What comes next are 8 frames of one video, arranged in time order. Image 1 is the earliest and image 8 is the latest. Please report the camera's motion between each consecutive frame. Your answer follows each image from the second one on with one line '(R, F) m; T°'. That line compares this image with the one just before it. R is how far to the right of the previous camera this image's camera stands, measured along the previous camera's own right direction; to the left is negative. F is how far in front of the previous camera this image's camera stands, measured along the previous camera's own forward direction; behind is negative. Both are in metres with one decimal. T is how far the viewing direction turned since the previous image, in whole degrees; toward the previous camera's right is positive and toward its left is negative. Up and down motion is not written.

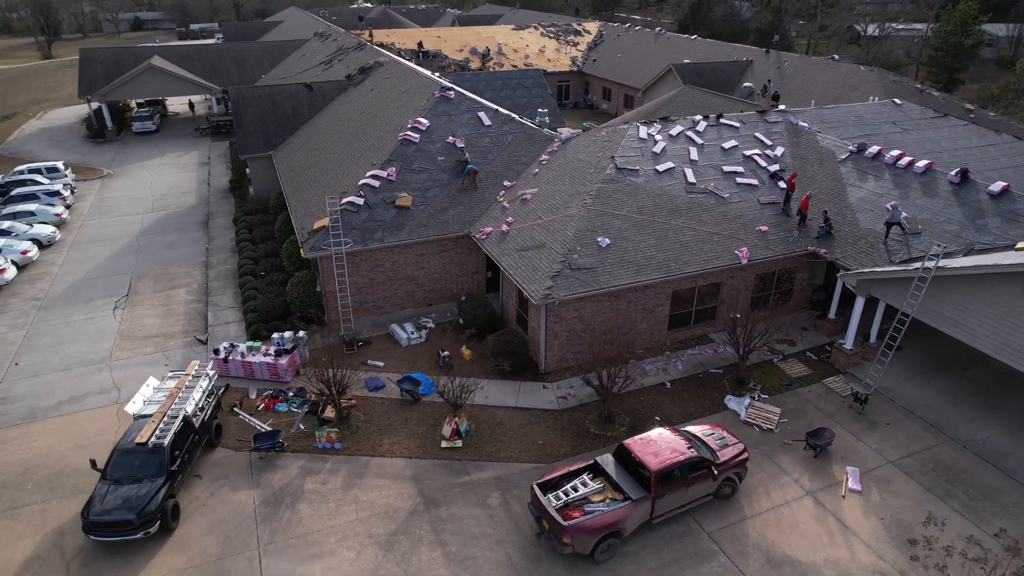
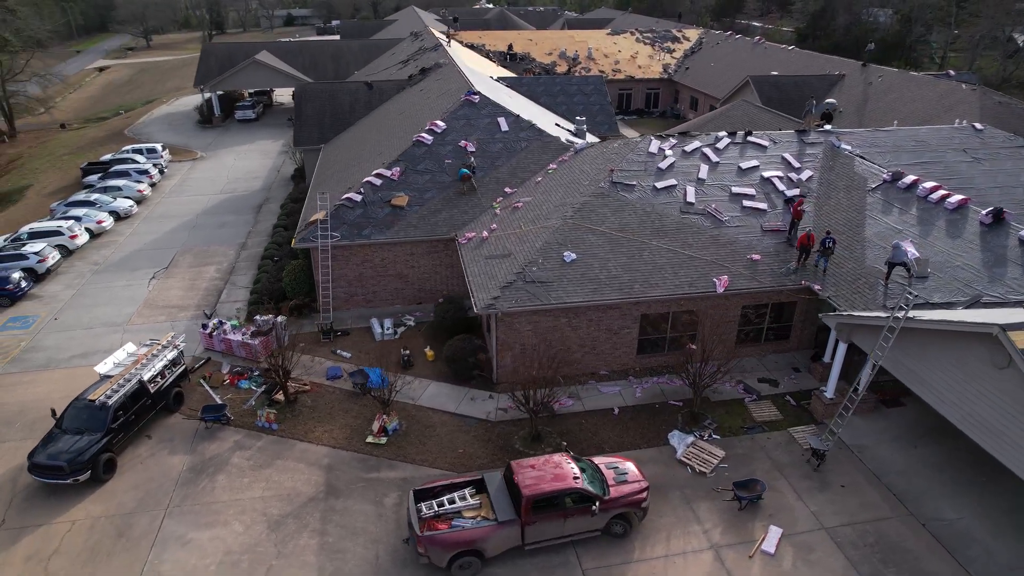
(+4.3, +0.4) m; -11°
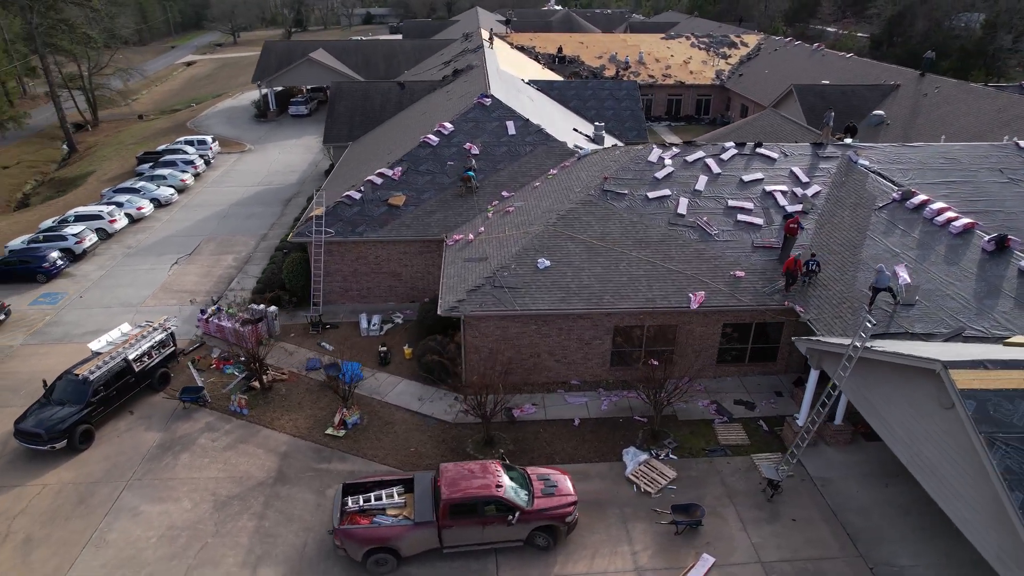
(+2.6, +0.1) m; -6°
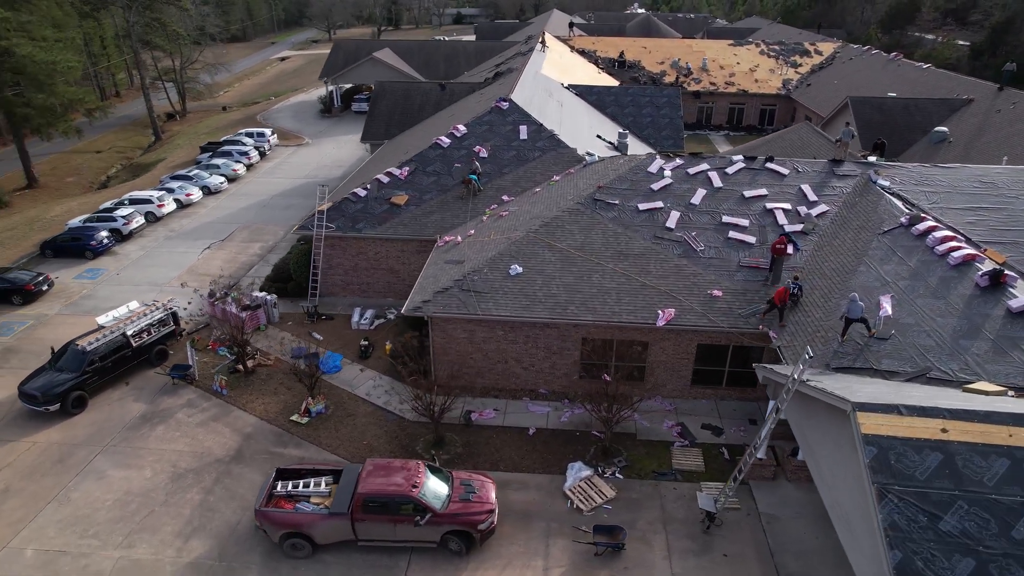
(+2.9, +0.1) m; -7°
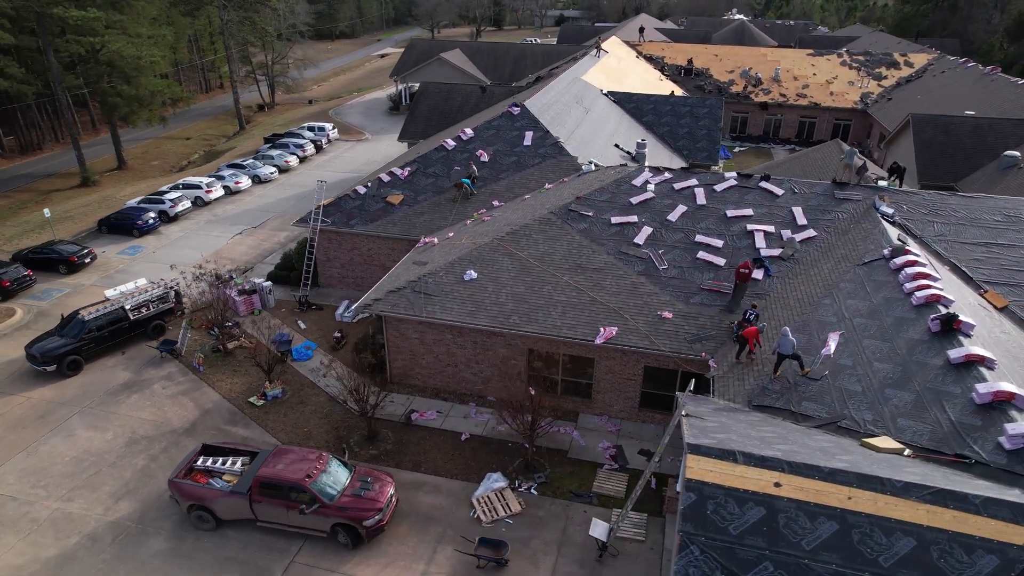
(+3.7, +0.3) m; -9°
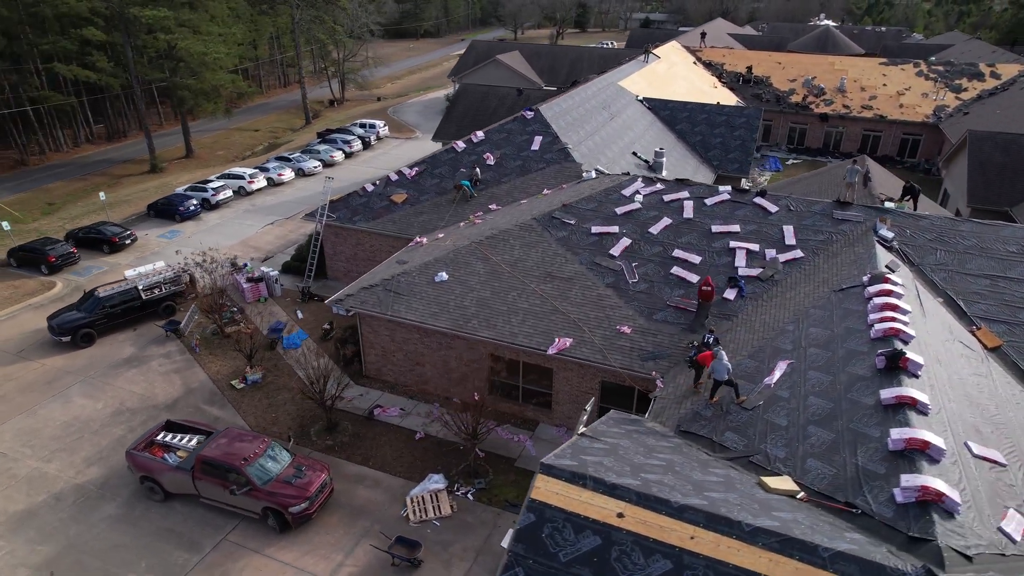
(+2.9, +0.2) m; -7°
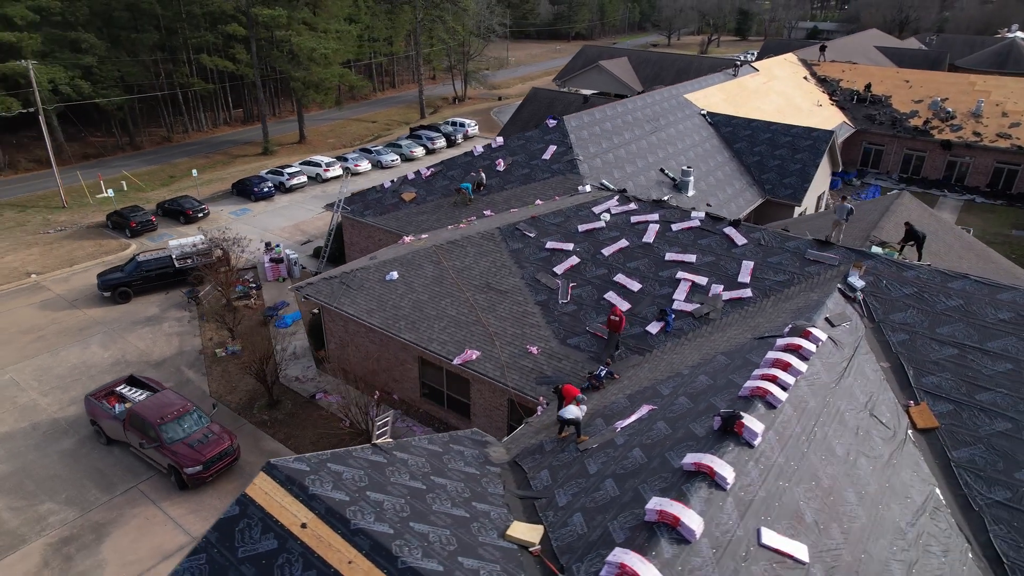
(+5.3, +0.7) m; -13°
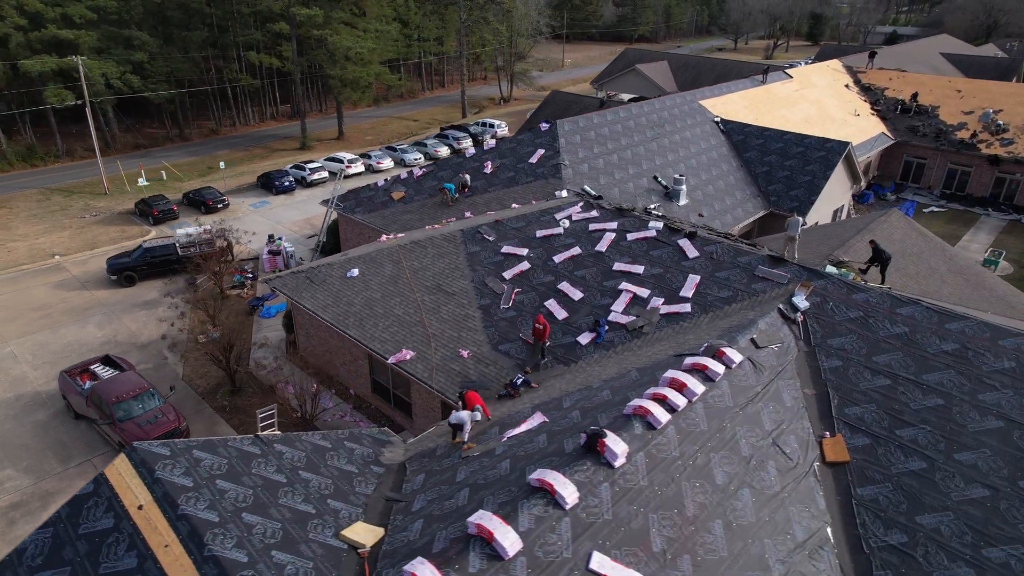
(+2.9, +0.2) m; -6°
